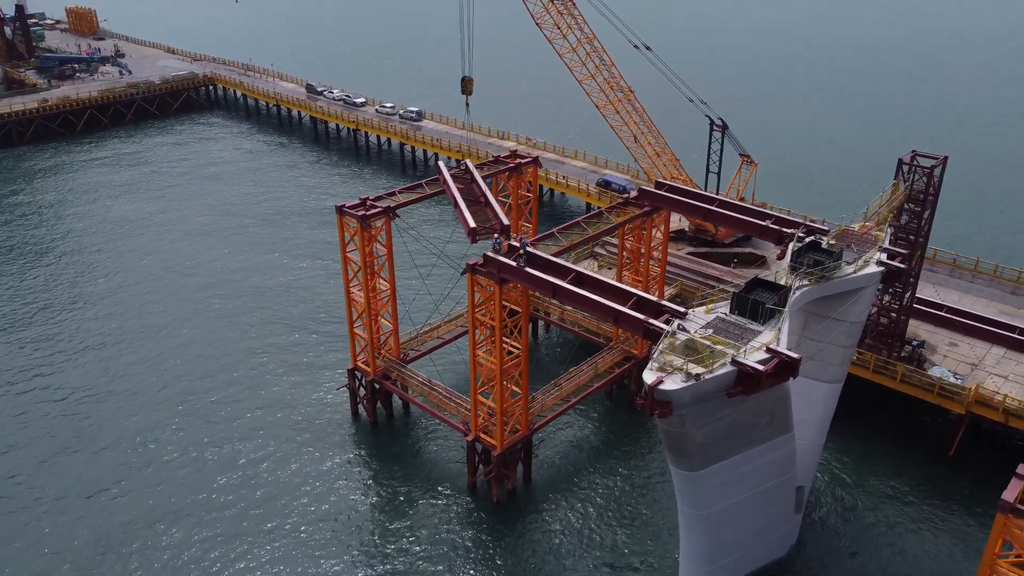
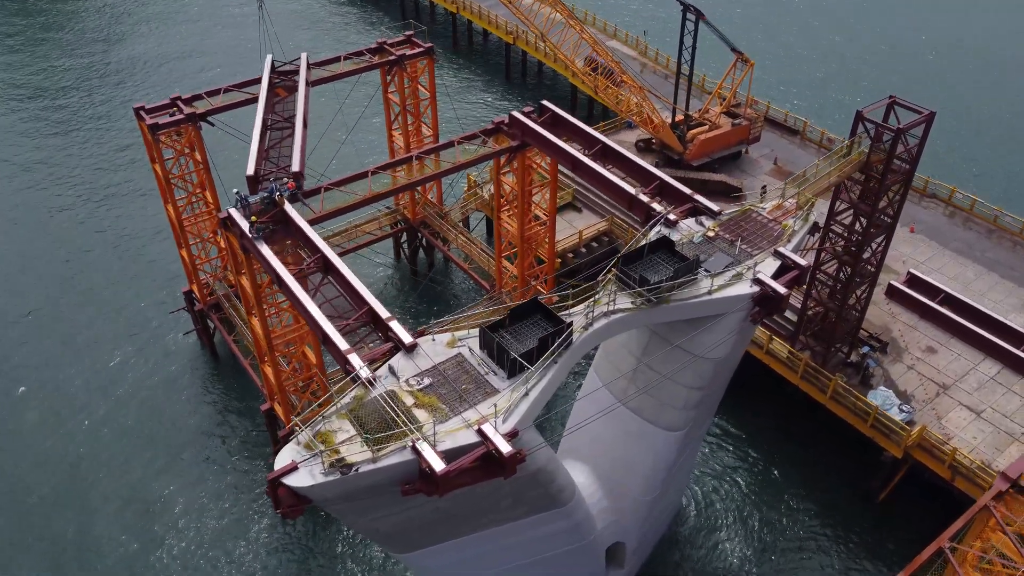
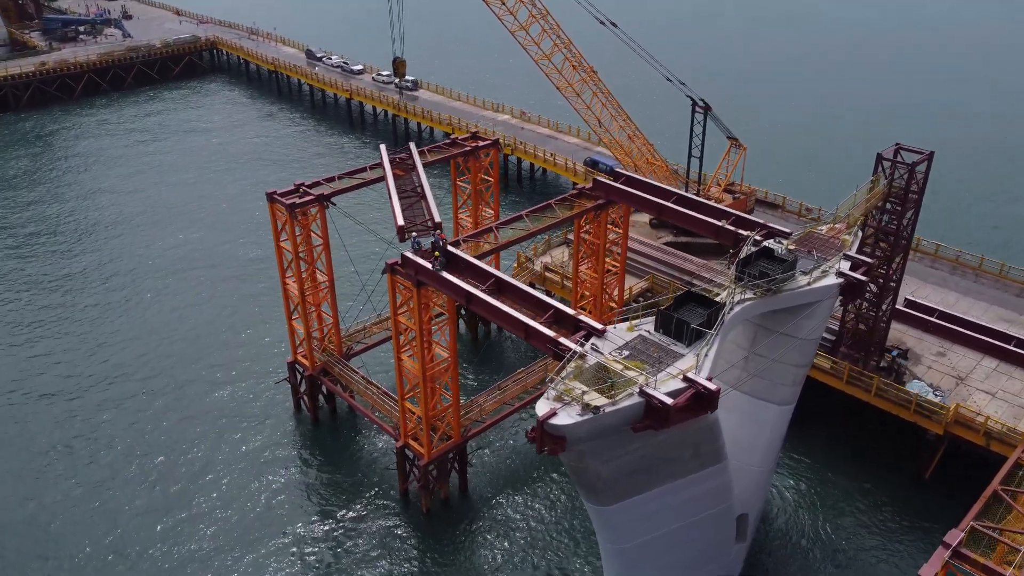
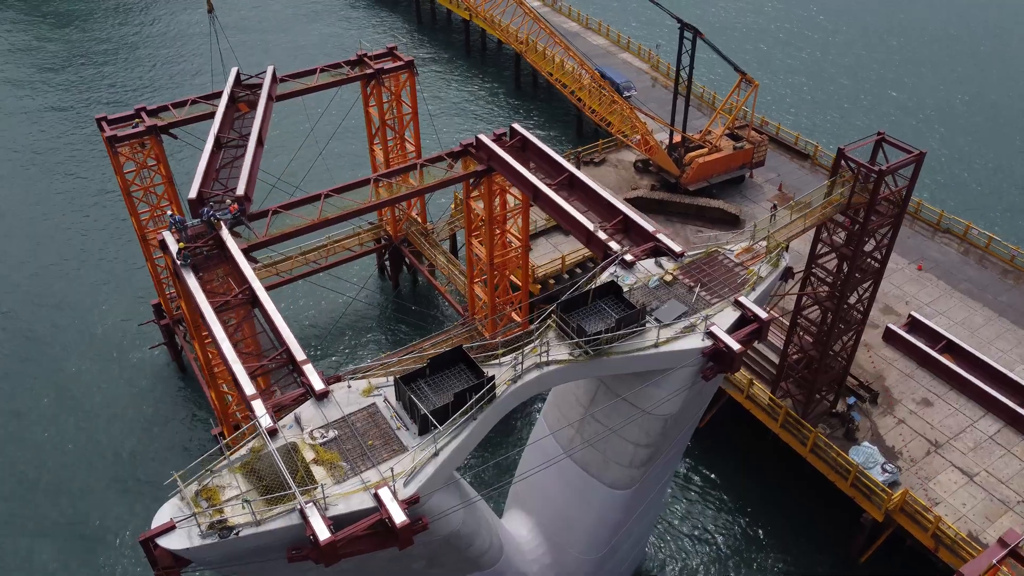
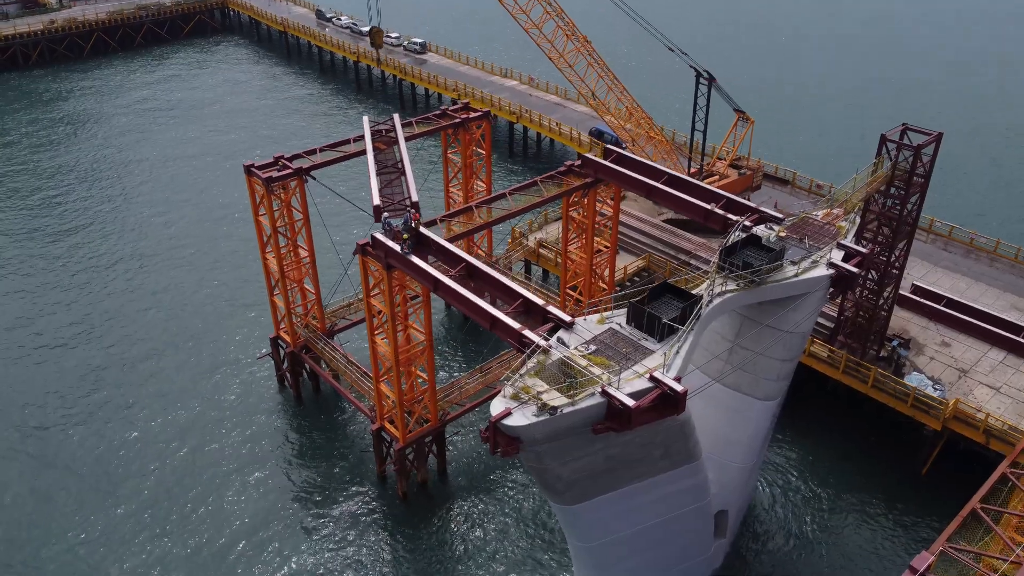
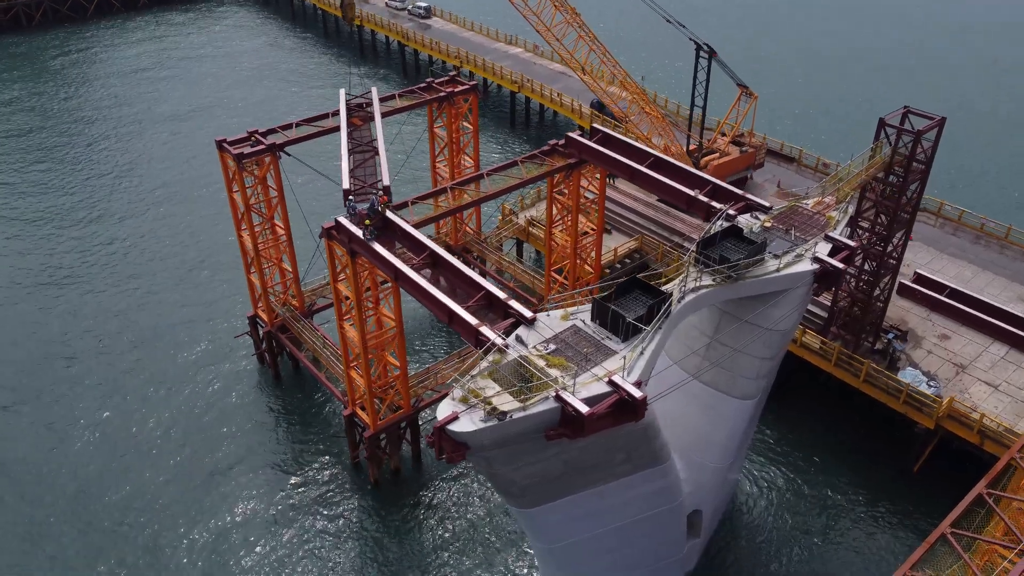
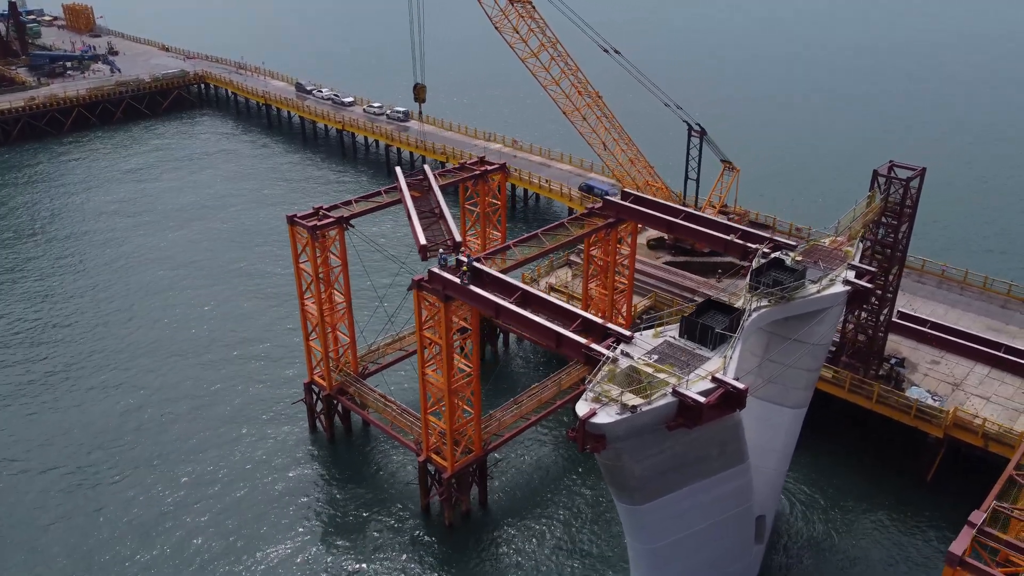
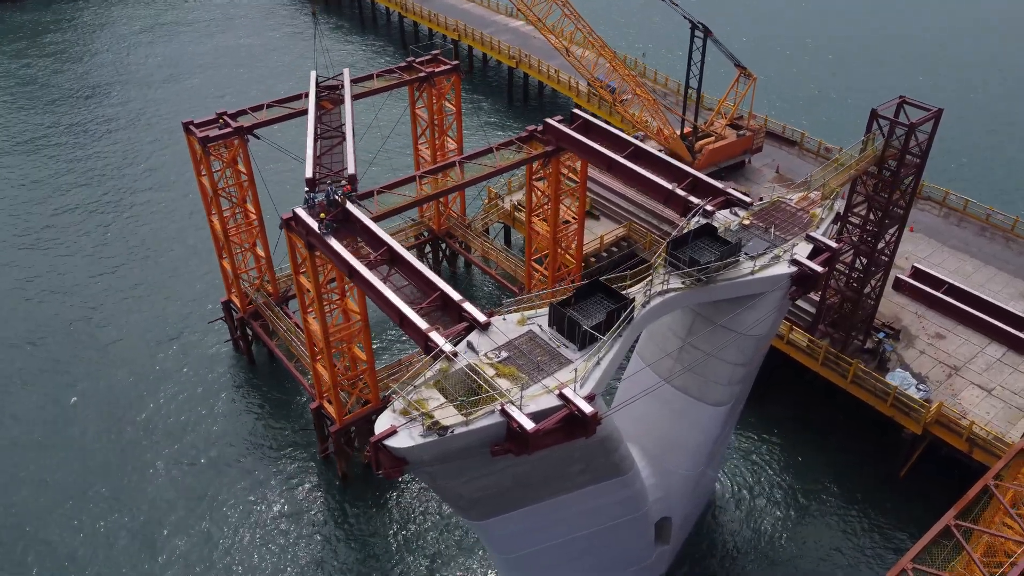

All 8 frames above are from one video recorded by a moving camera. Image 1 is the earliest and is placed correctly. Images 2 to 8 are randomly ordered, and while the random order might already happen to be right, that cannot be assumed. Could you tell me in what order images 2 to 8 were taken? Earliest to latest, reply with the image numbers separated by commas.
7, 3, 5, 6, 8, 2, 4
